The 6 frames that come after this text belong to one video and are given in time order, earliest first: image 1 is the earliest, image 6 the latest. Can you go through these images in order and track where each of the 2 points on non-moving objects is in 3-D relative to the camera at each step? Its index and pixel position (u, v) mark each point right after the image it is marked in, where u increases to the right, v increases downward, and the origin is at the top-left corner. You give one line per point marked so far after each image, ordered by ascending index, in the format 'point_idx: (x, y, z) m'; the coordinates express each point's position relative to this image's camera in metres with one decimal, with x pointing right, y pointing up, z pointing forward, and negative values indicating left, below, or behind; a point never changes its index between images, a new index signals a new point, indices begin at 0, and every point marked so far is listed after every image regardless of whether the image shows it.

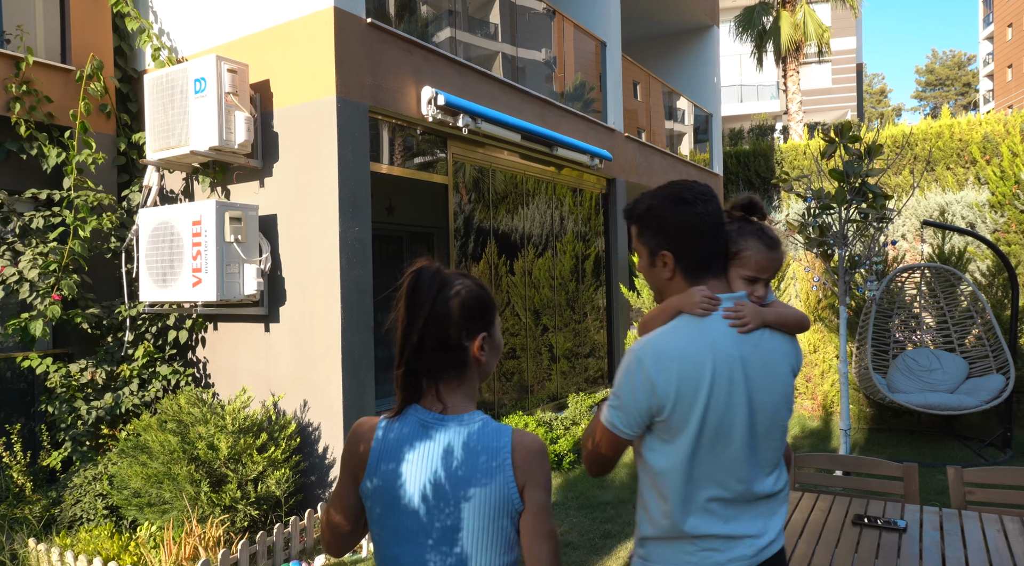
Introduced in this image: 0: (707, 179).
0: (+3.3, +1.7, +12.7) m
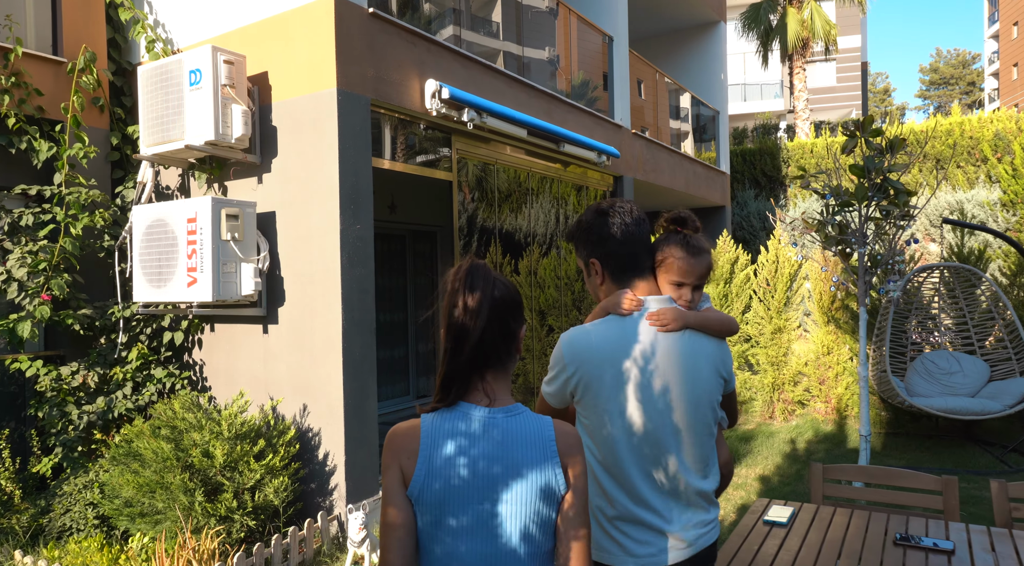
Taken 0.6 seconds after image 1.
0: (+3.4, +1.7, +12.5) m
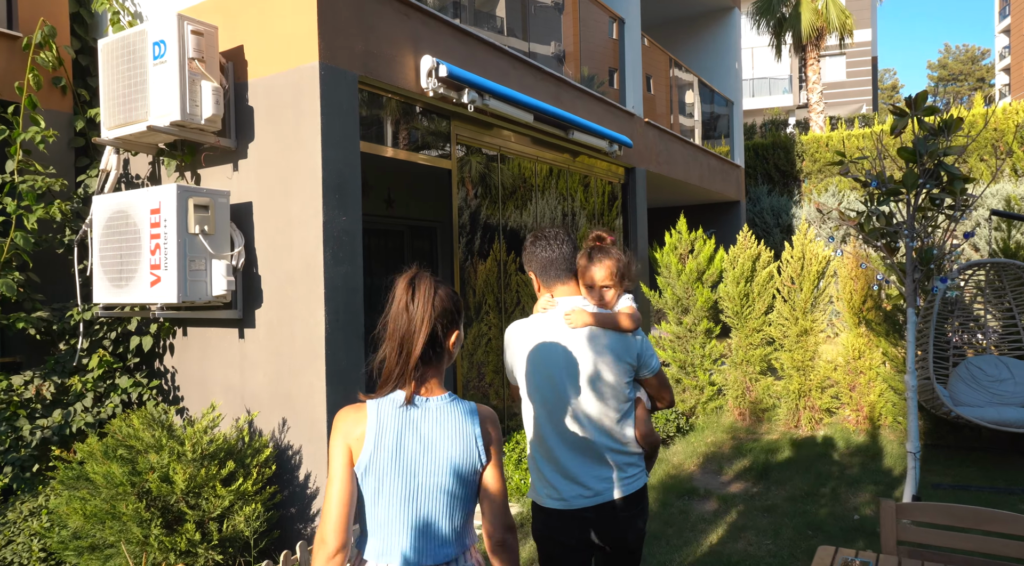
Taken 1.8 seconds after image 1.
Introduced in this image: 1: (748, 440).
0: (+3.4, +1.8, +11.9) m
1: (+2.2, -1.5, +7.0) m
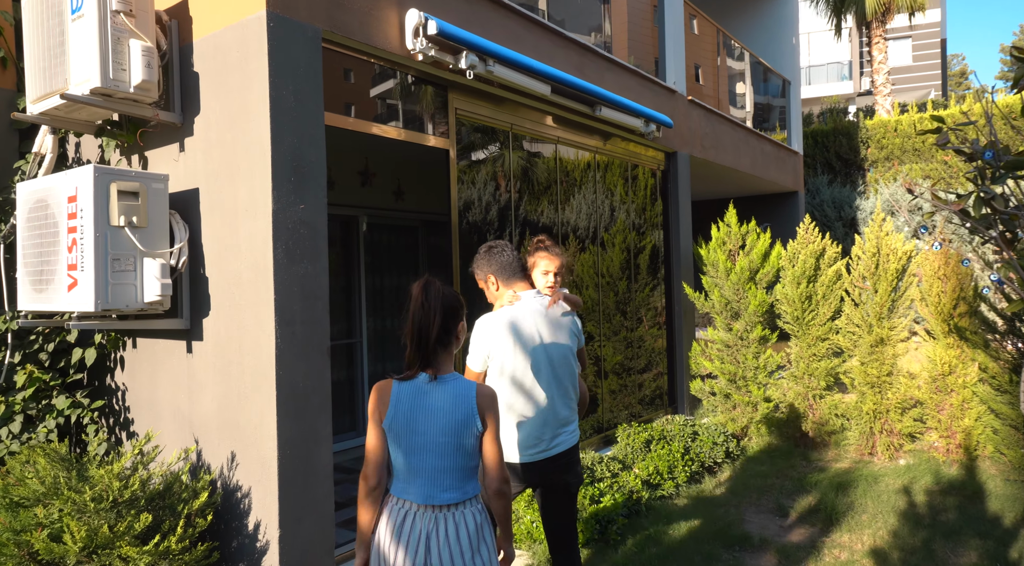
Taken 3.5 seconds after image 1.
0: (+3.9, +1.8, +10.7) m
1: (+2.3, -1.5, +5.9) m
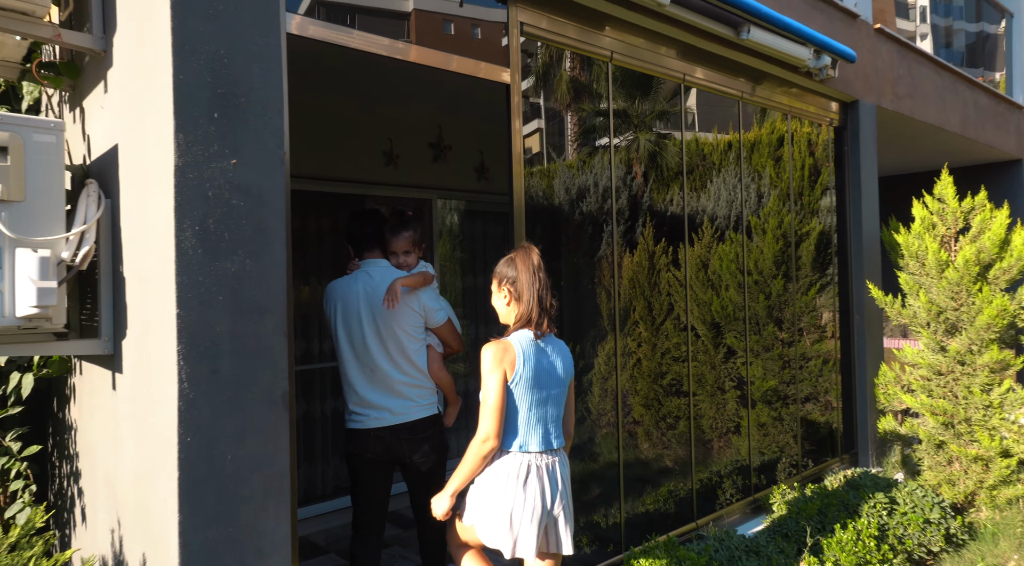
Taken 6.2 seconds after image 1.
0: (+5.3, +1.8, +8.2) m
1: (+2.9, -1.5, +3.8) m
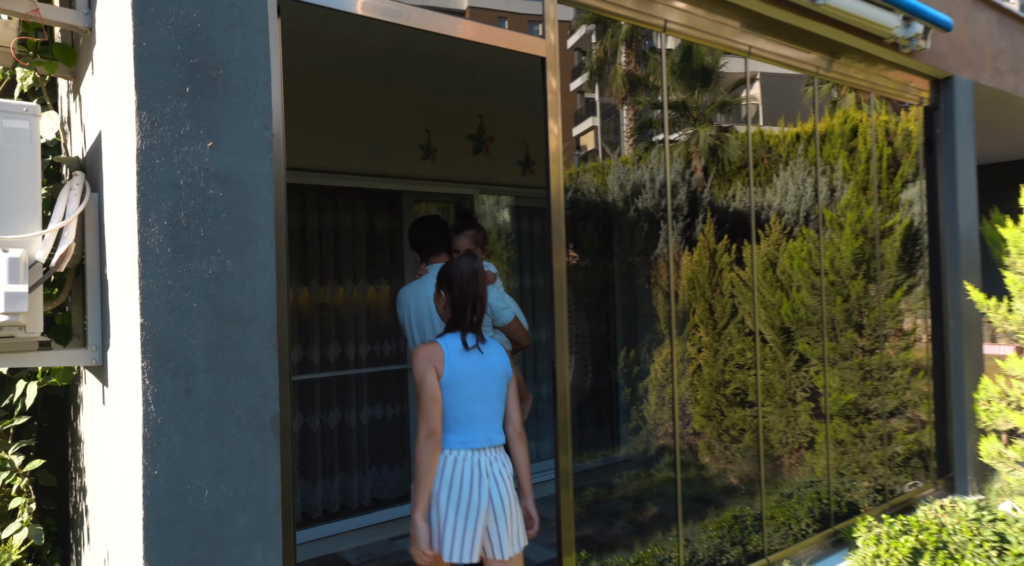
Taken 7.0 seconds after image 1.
0: (+5.8, +1.8, +7.3) m
1: (+3.1, -1.5, +3.1) m
